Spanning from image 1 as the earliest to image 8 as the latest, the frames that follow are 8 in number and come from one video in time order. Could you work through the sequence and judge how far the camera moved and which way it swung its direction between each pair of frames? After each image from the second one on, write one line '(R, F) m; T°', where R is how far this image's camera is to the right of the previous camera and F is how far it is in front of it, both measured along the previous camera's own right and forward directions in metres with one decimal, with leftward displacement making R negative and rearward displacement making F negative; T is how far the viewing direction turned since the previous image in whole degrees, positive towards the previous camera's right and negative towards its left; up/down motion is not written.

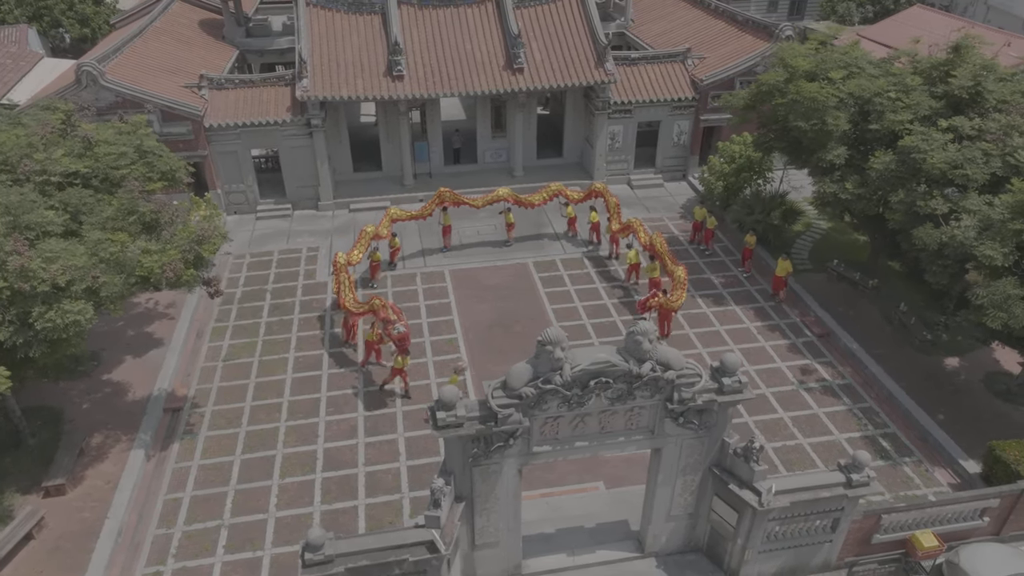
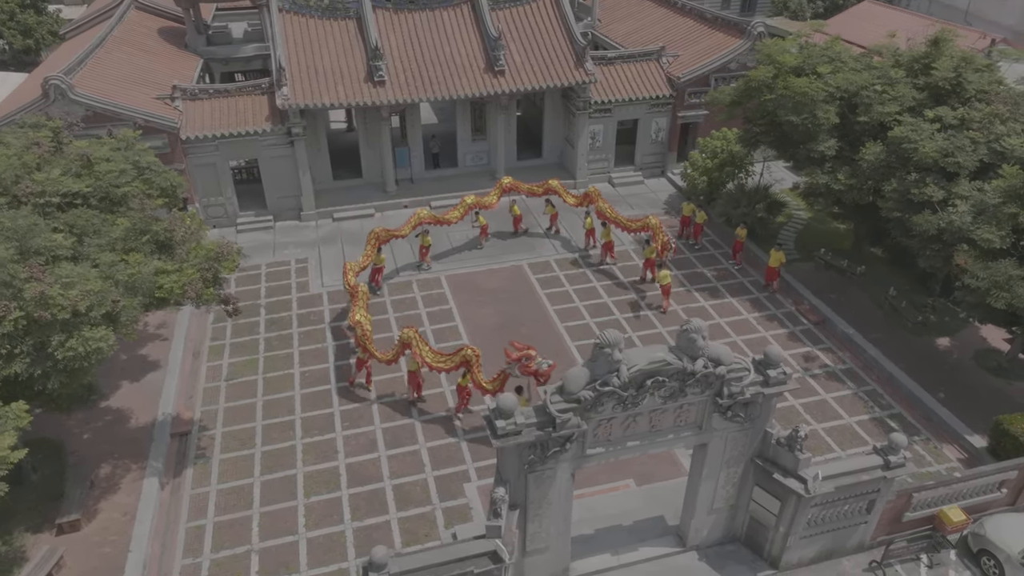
(-1.5, +0.1) m; +4°
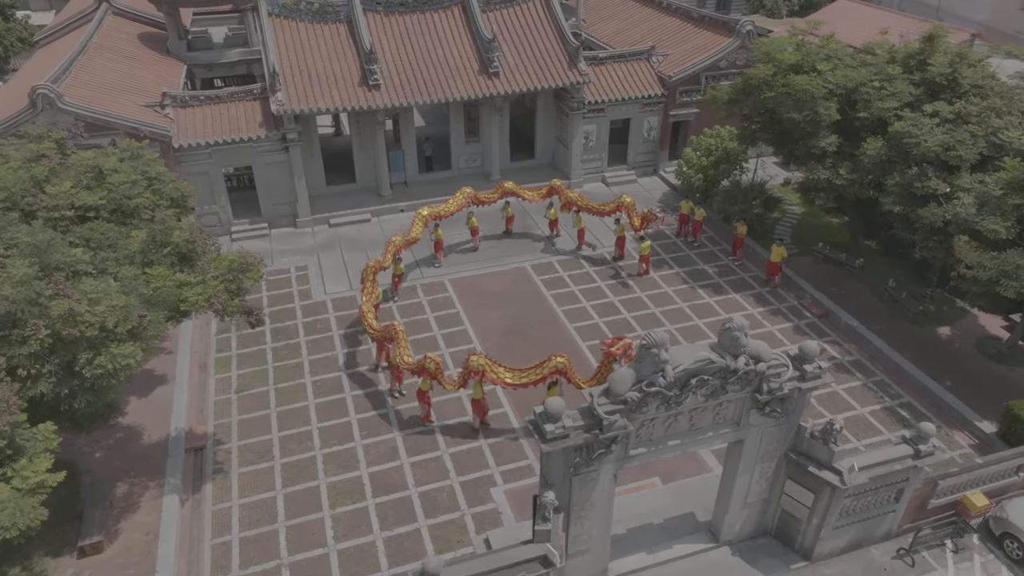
(-1.0, +0.1) m; +2°
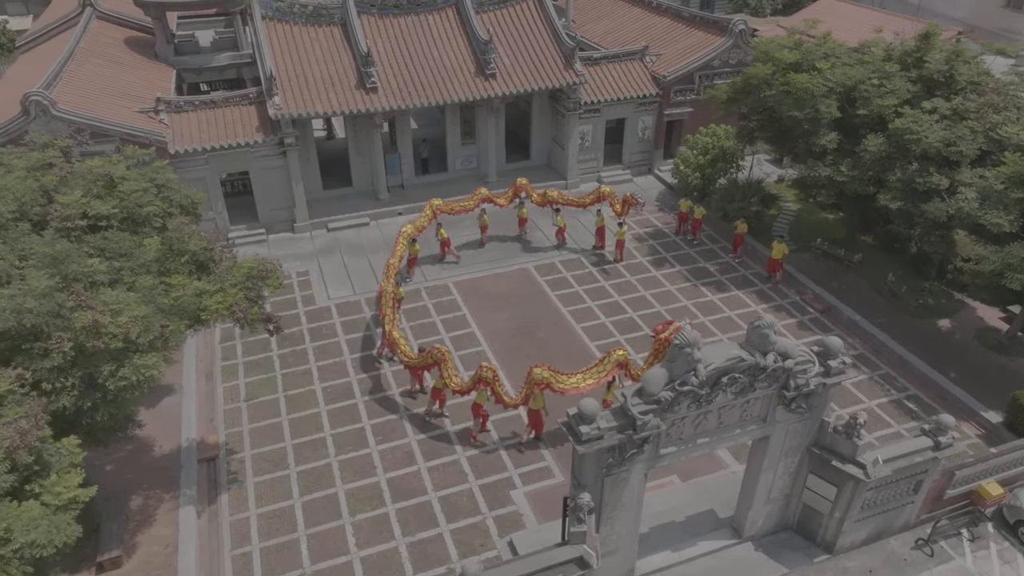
(-0.7, 0.0) m; +2°
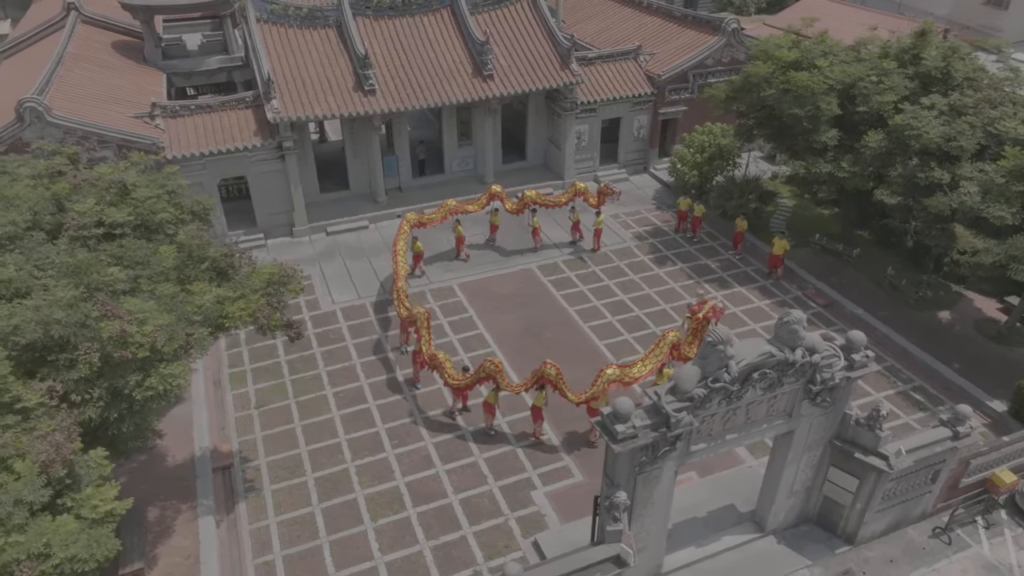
(-0.7, 0.0) m; +2°
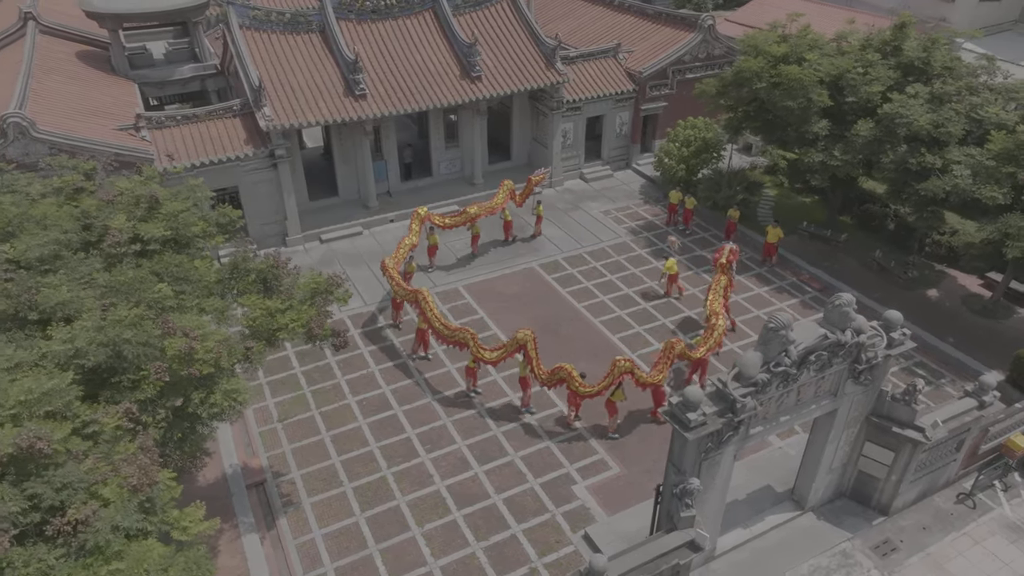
(-1.7, 0.0) m; +4°
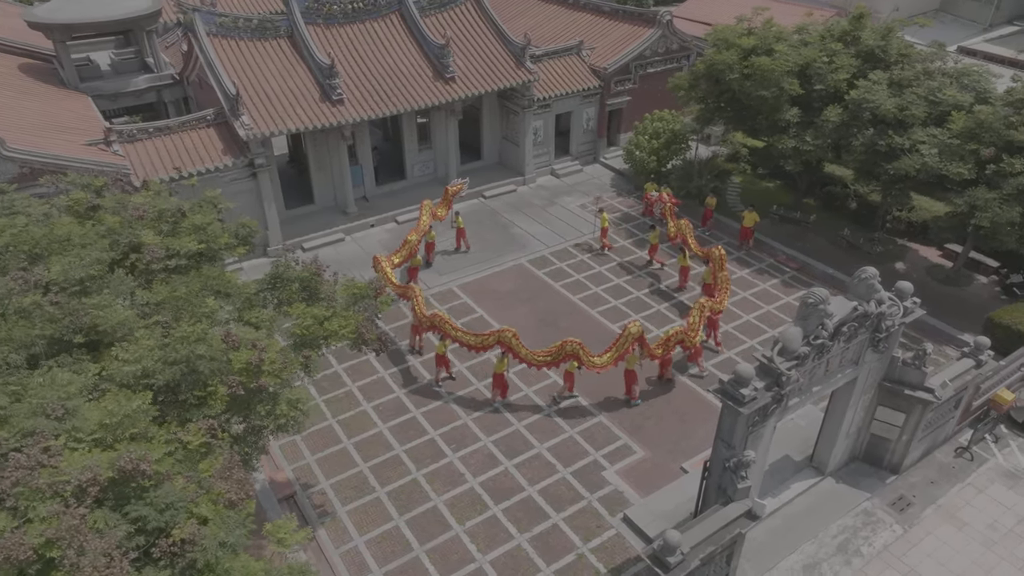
(-1.8, -0.1) m; +5°
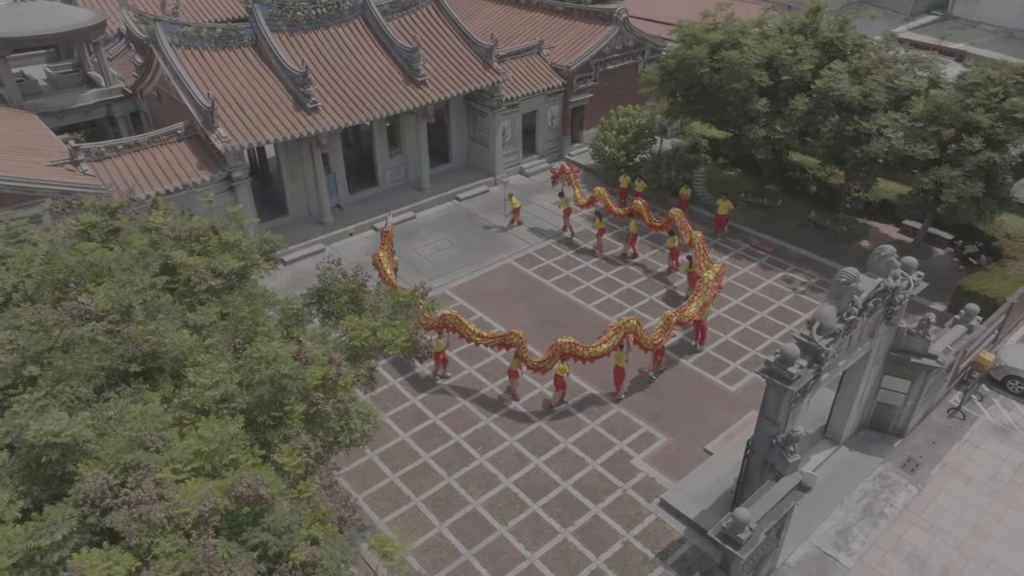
(-1.9, 0.0) m; +6°
